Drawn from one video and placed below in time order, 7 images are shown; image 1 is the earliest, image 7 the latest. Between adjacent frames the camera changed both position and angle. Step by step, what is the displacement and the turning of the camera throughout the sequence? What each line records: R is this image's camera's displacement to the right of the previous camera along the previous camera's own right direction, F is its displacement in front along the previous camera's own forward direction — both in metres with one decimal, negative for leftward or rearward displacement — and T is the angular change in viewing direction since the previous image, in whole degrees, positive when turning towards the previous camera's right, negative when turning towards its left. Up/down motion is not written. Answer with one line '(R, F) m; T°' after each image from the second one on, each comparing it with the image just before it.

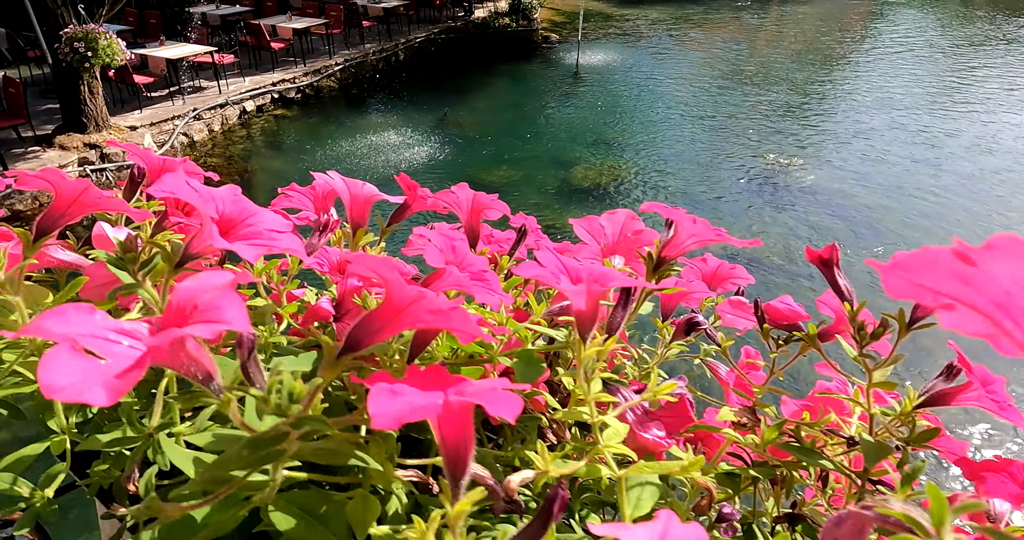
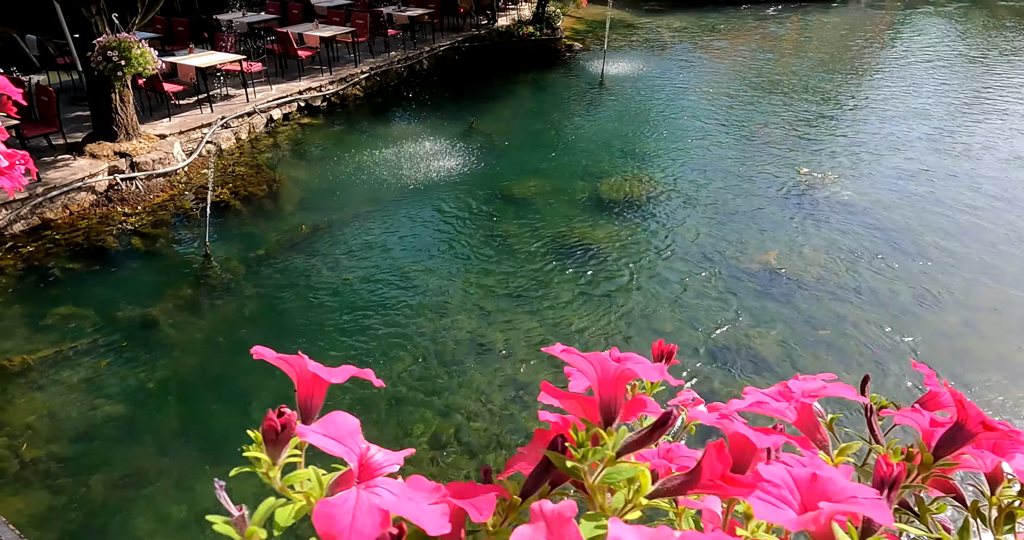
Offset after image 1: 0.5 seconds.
(-0.2, +0.1) m; -1°
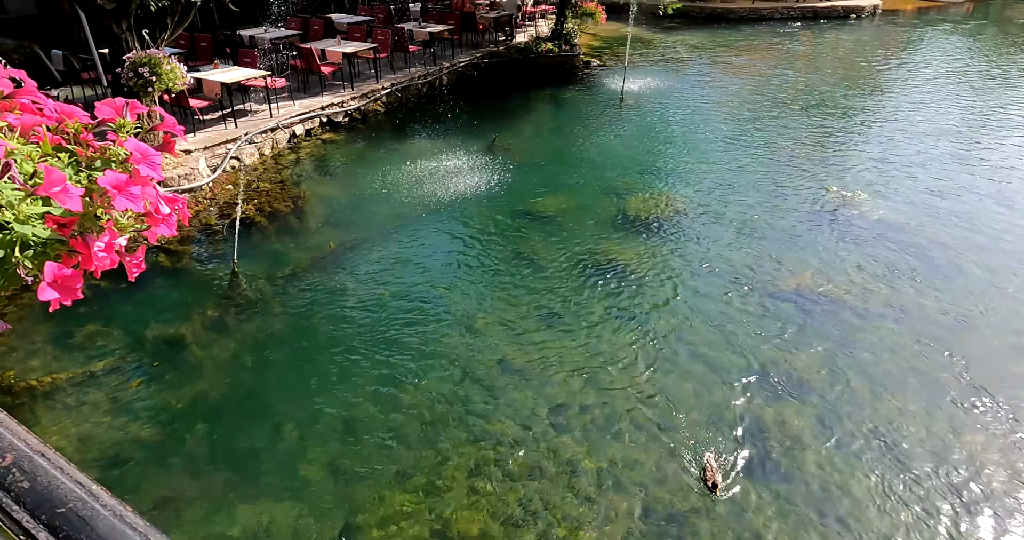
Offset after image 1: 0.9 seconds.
(-0.2, +0.1) m; -1°
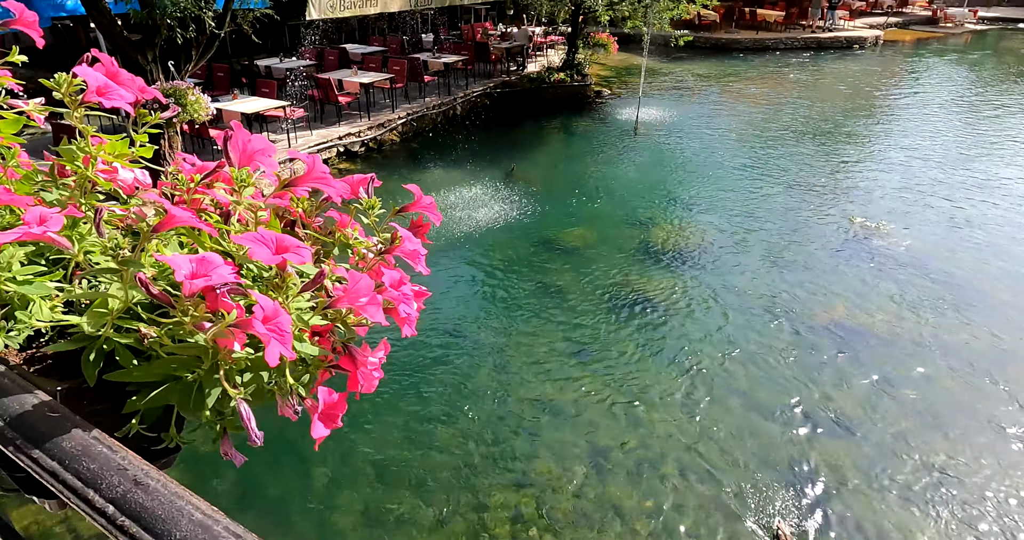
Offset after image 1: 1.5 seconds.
(-0.2, +0.1) m; 0°
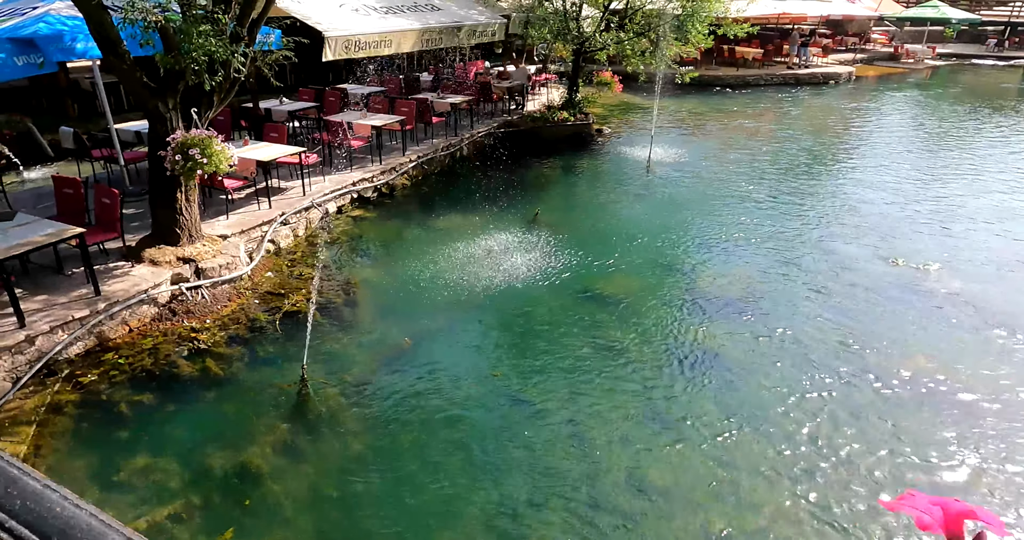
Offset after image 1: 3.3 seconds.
(-0.7, +0.4) m; +3°
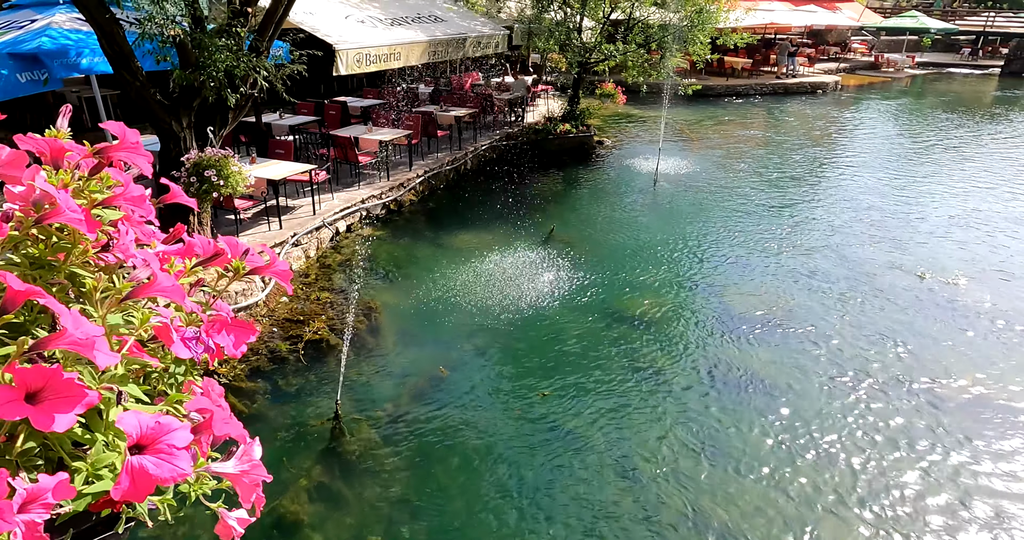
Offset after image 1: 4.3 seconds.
(-0.4, +0.2) m; +2°
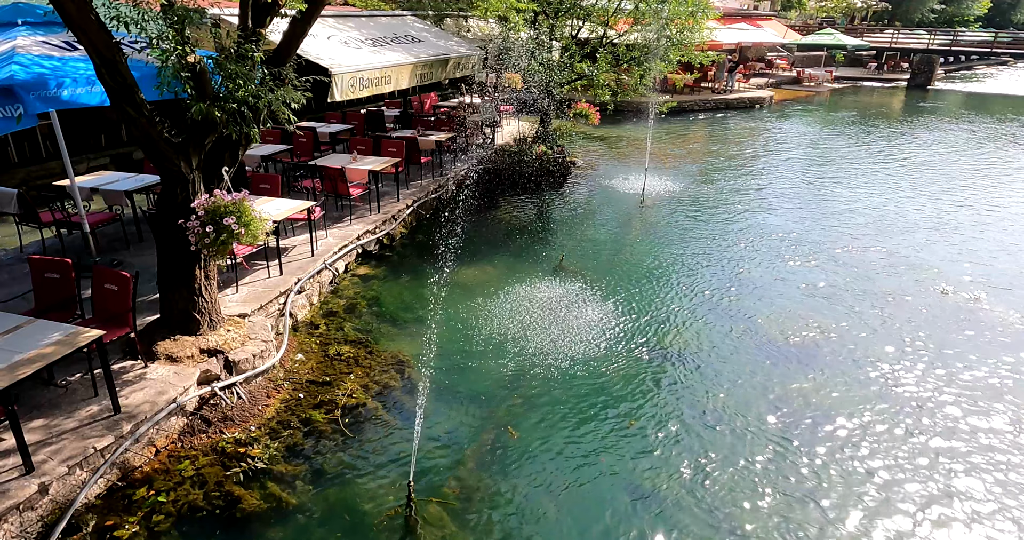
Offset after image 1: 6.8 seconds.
(-0.9, +0.5) m; +6°
